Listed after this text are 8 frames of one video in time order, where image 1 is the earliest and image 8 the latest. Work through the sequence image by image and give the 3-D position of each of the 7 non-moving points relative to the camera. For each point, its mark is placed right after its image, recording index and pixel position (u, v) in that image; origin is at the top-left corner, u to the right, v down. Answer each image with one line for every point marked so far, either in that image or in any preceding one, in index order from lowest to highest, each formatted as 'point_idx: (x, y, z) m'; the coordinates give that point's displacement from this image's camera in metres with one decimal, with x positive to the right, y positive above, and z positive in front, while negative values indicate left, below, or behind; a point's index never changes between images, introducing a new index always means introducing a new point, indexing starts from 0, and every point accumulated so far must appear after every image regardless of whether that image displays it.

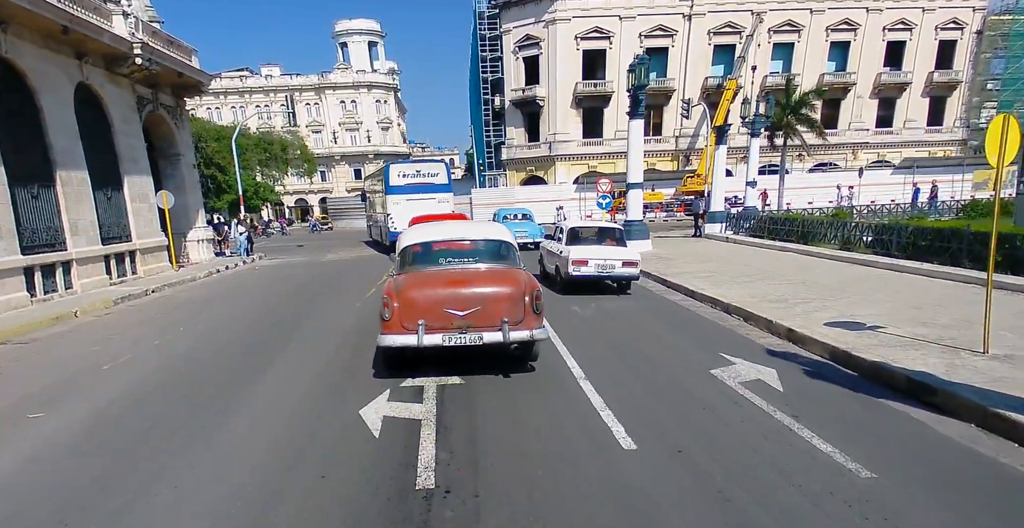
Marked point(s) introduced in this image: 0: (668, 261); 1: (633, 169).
0: (+4.6, +0.2, +14.2) m
1: (+3.8, +2.9, +14.9) m
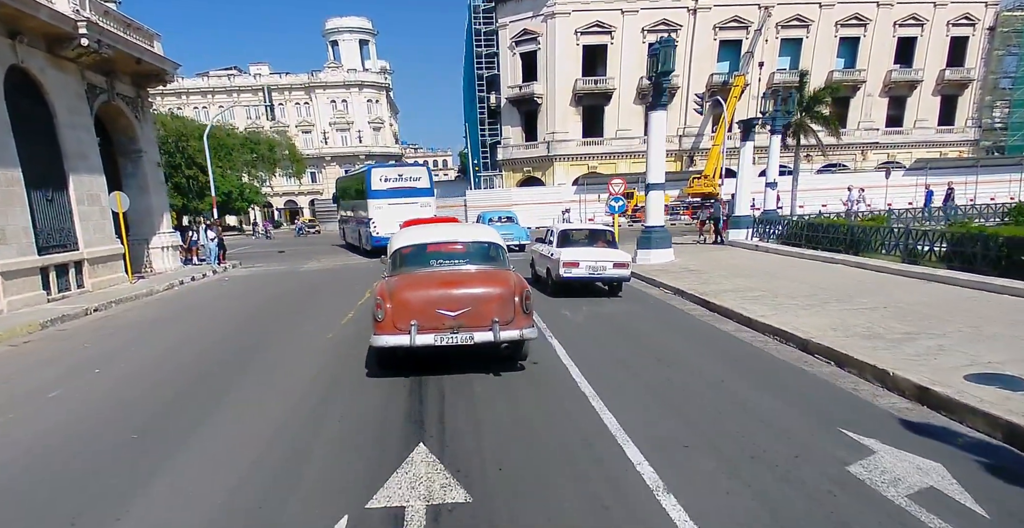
0: (+4.7, -0.1, +12.3) m
1: (+3.9, +2.6, +13.1) m
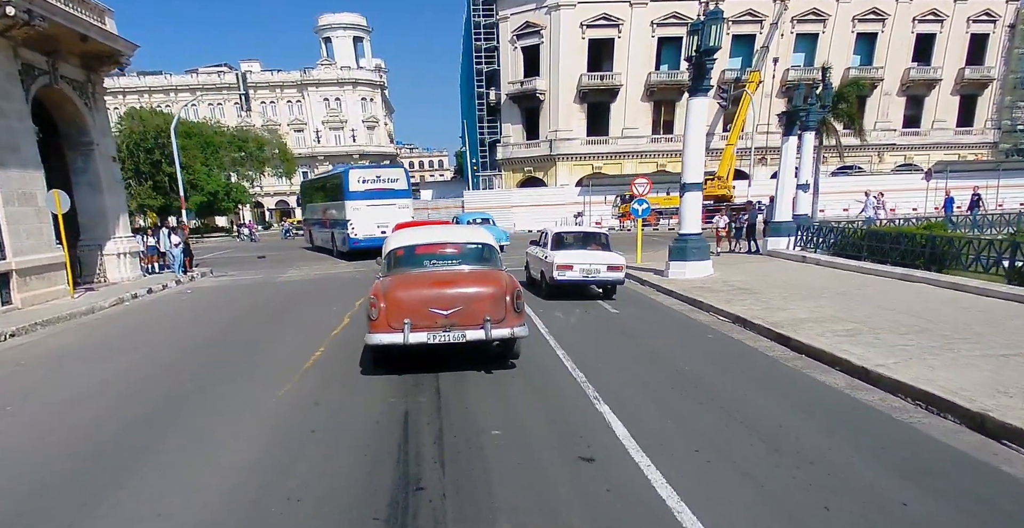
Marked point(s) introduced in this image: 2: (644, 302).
0: (+4.9, -0.4, +10.3) m
1: (+4.1, +2.2, +11.1) m
2: (+2.6, -0.7, +9.6) m
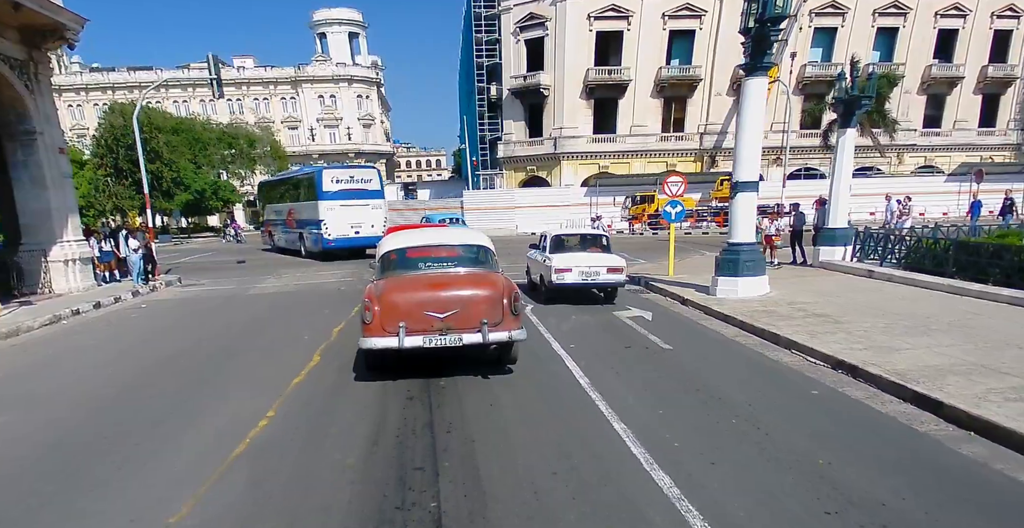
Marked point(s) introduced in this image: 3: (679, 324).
0: (+5.2, -0.8, +8.3) m
1: (+4.4, +1.9, +9.1) m
2: (+2.9, -1.0, +7.6) m
3: (+2.8, -1.0, +8.1) m
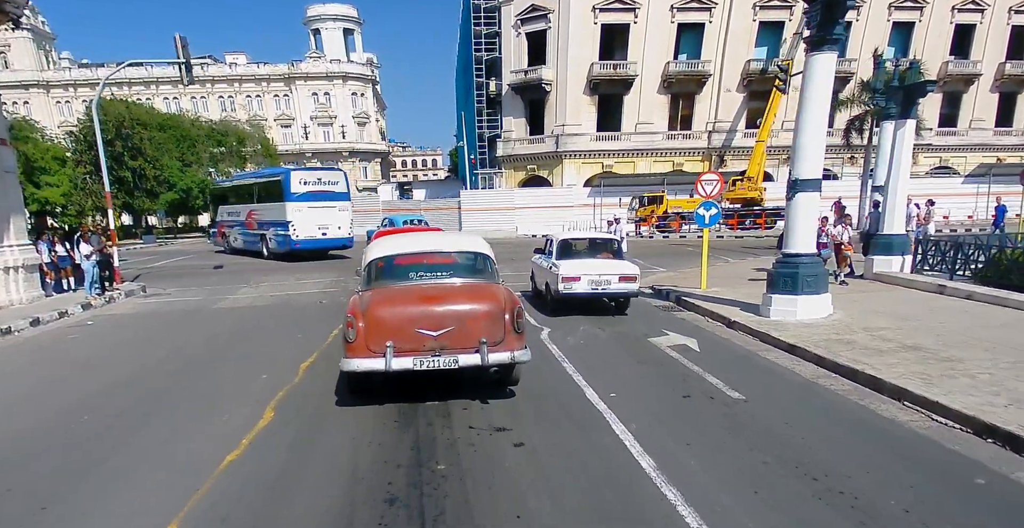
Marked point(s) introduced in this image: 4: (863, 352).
0: (+5.4, -1.0, +6.8) m
1: (+4.6, +1.7, +7.5) m
2: (+3.1, -1.3, +6.0) m
3: (+3.0, -1.2, +6.5) m
4: (+4.5, -1.1, +6.0) m
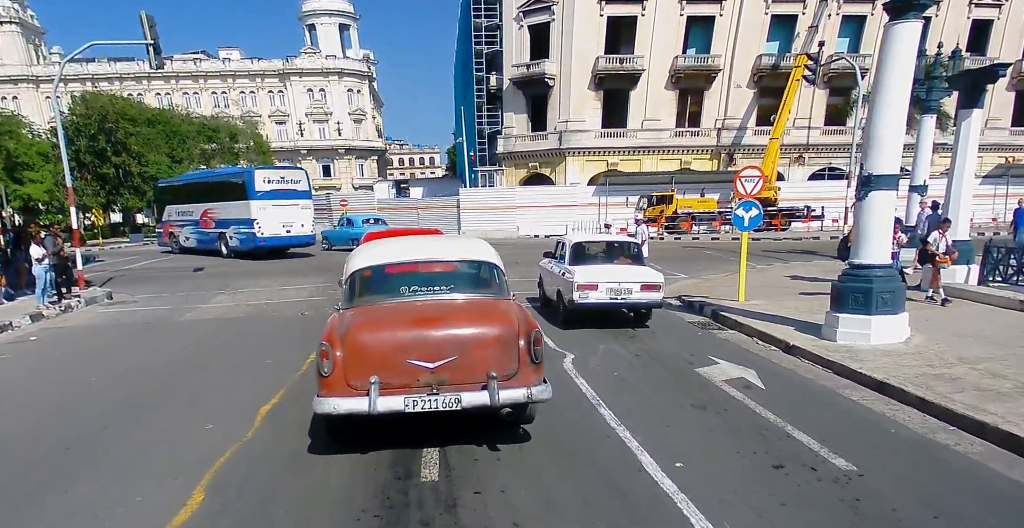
0: (+5.6, -1.2, +5.5) m
1: (+4.8, +1.5, +6.2) m
2: (+3.3, -1.4, +4.7) m
3: (+3.2, -1.4, +5.2) m
4: (+4.7, -1.3, +4.7) m
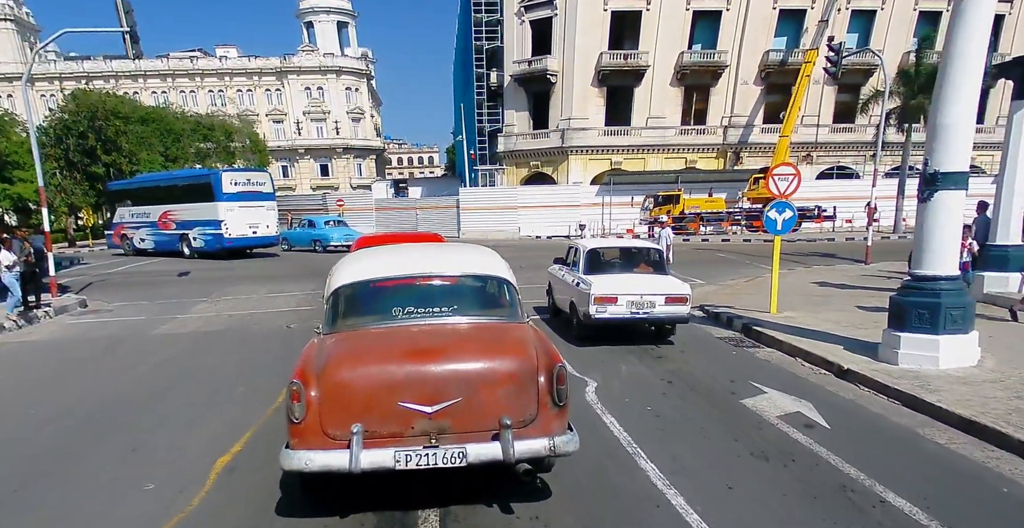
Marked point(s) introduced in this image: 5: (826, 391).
0: (+5.7, -1.3, +4.7) m
1: (+4.9, +1.4, +5.4) m
2: (+3.4, -1.6, +3.9) m
3: (+3.3, -1.5, +4.3) m
4: (+4.8, -1.4, +3.9) m
5: (+3.4, -1.4, +5.2) m
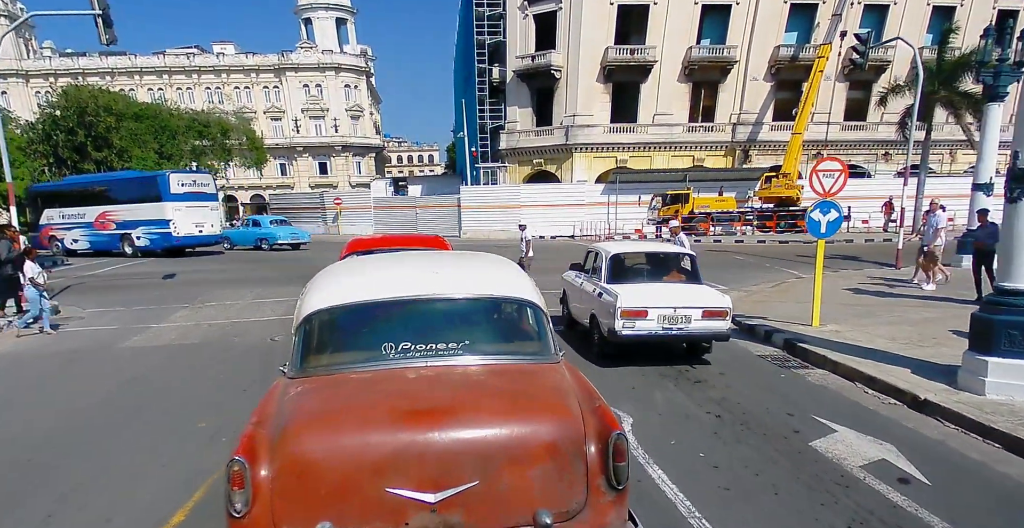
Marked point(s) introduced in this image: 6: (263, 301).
0: (+5.9, -1.4, +3.8) m
1: (+5.1, +1.3, +4.5) m
2: (+3.6, -1.7, +3.0) m
3: (+3.5, -1.6, +3.5) m
4: (+5.0, -1.5, +3.0) m
5: (+3.6, -1.5, +4.3) m
6: (-5.5, -0.9, +10.7) m
